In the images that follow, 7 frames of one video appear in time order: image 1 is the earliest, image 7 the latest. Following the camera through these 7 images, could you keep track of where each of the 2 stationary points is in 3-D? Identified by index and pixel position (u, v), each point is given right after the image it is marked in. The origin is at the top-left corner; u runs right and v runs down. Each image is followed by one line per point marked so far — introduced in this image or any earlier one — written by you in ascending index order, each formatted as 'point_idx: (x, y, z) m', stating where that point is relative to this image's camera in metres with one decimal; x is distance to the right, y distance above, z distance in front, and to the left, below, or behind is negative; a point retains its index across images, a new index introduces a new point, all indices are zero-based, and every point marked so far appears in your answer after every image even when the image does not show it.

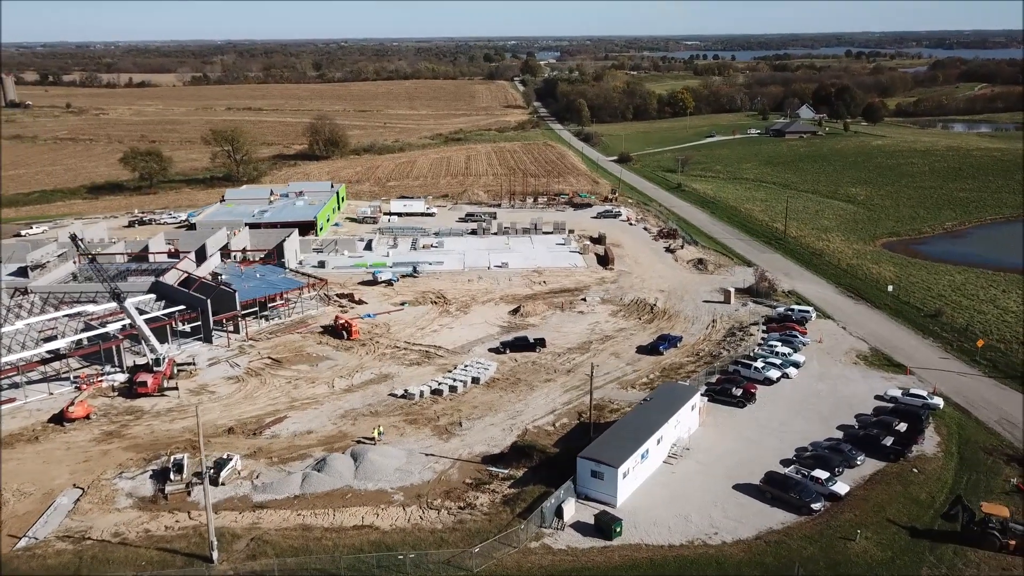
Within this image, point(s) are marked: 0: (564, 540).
0: (+0.8, -4.1, +13.4) m
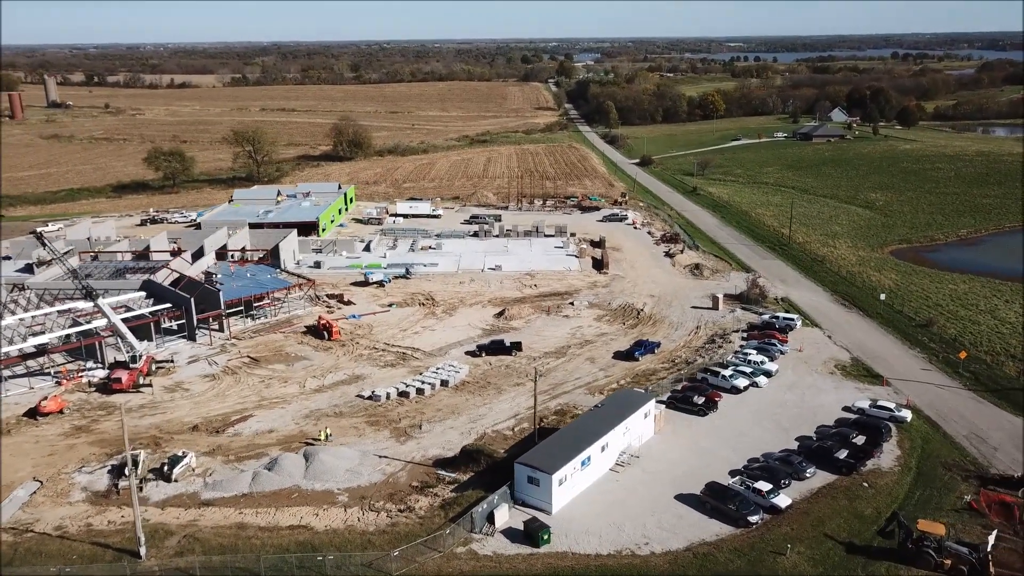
0: (-0.3, -4.2, +13.3) m
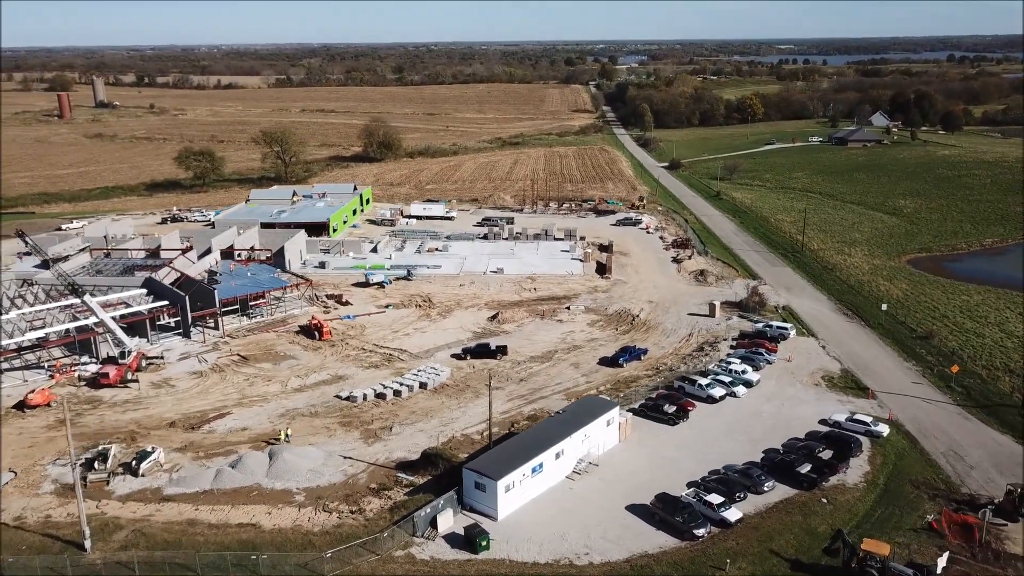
0: (-1.3, -4.2, +13.3) m
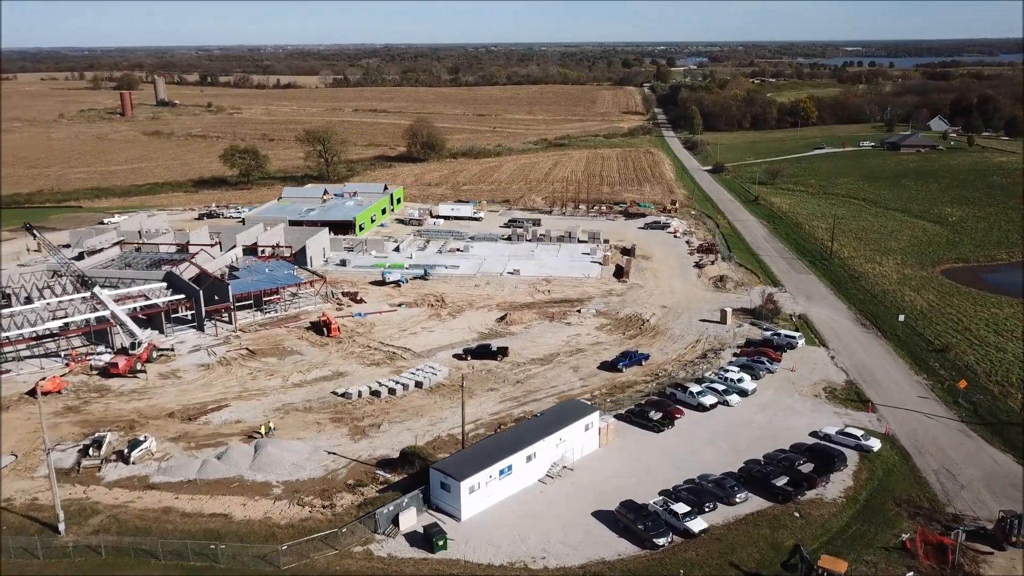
0: (-2.0, -4.2, +13.4) m
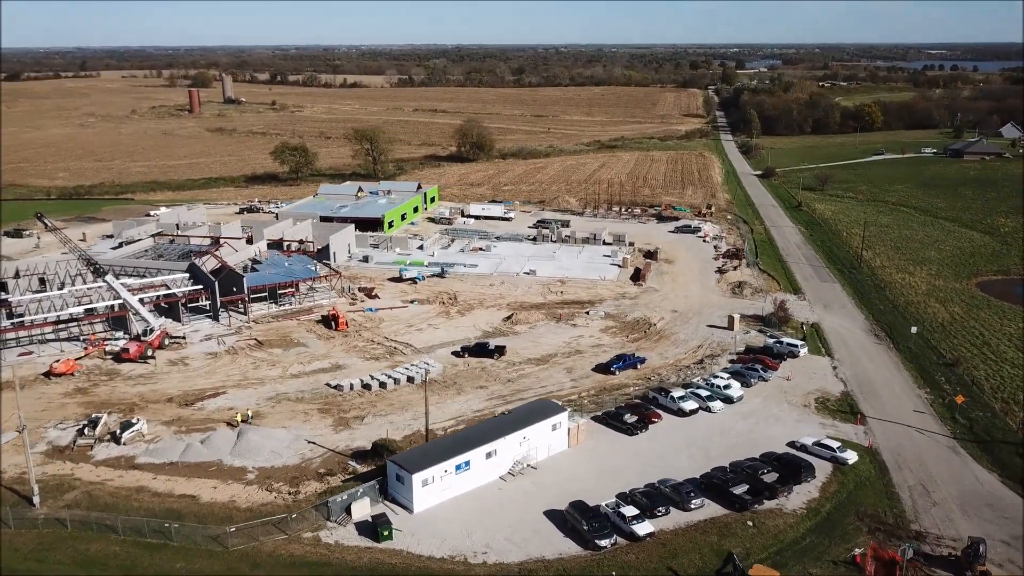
0: (-2.9, -4.1, +13.8) m
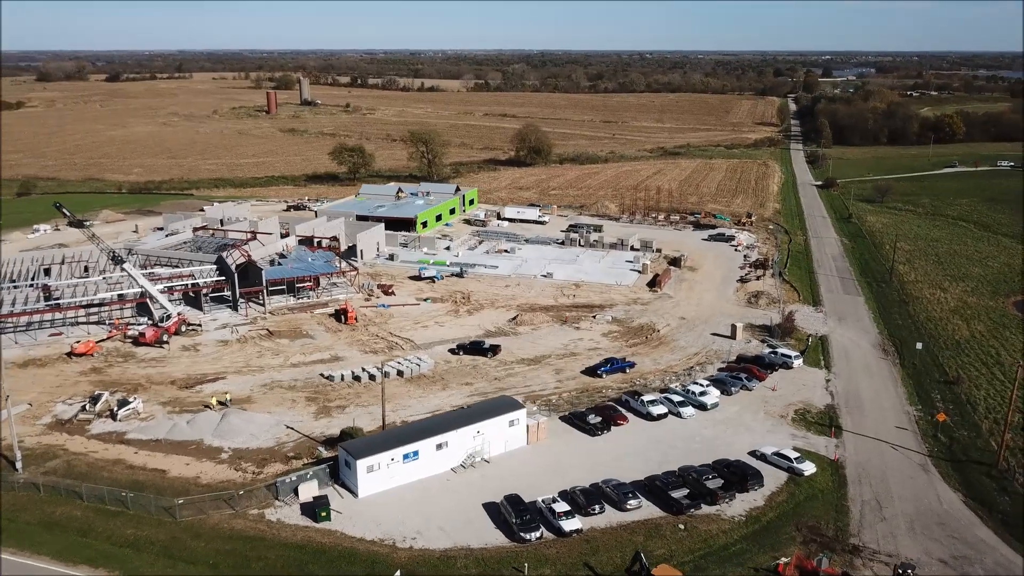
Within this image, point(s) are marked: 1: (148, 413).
0: (-4.1, -4.0, +14.6) m
1: (-8.7, -3.0, +19.7) m
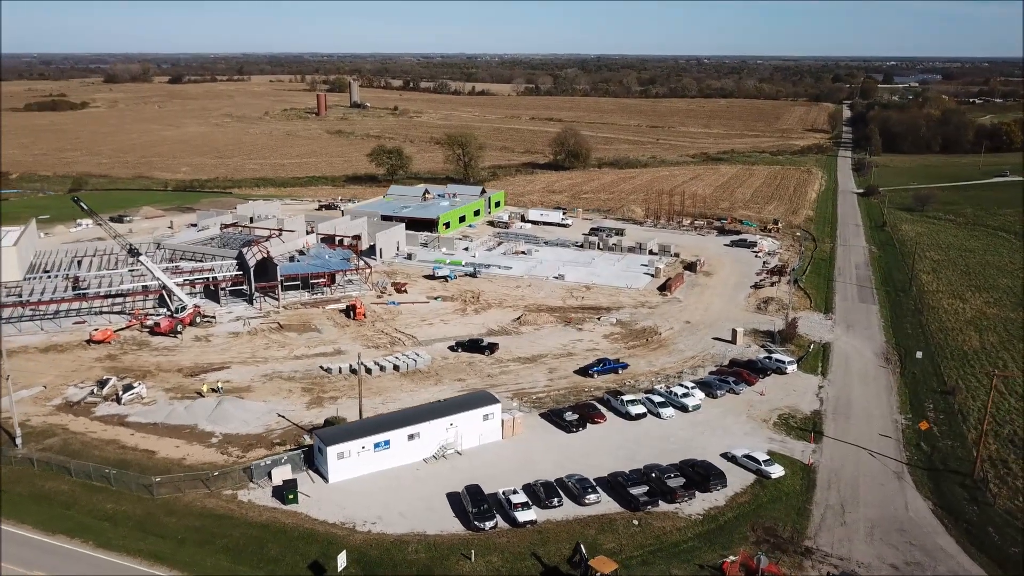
0: (-4.8, -3.8, +15.2) m
1: (-9.1, -2.8, +20.7) m
